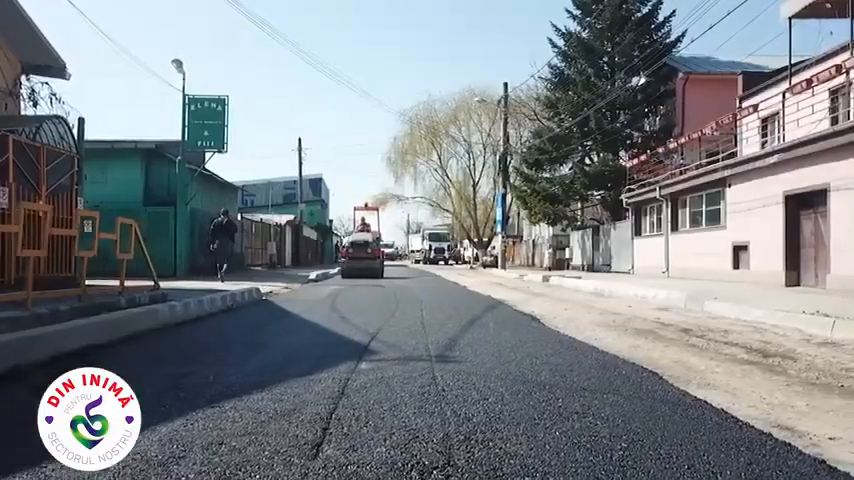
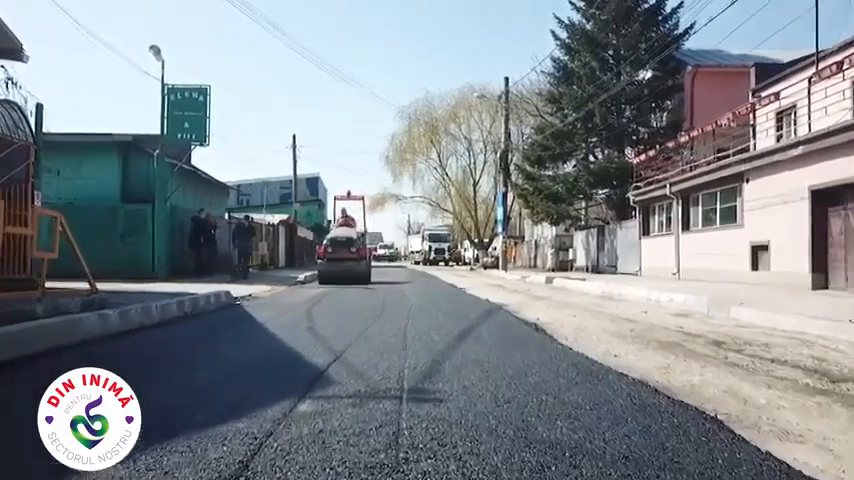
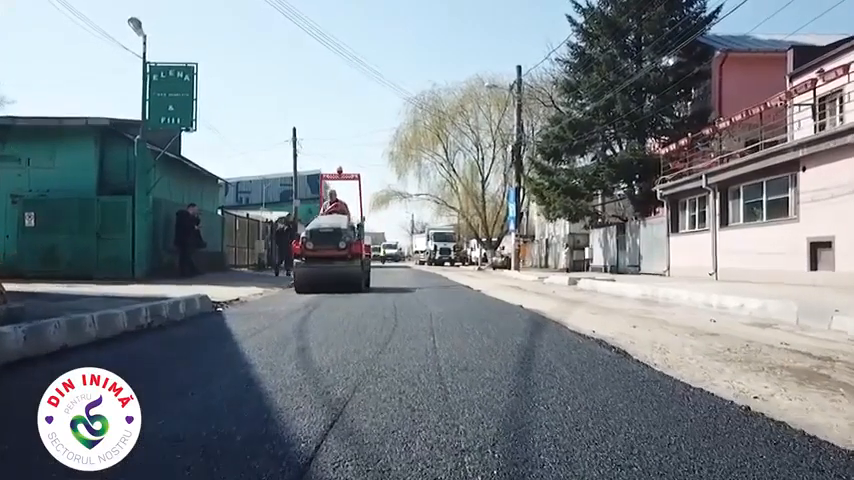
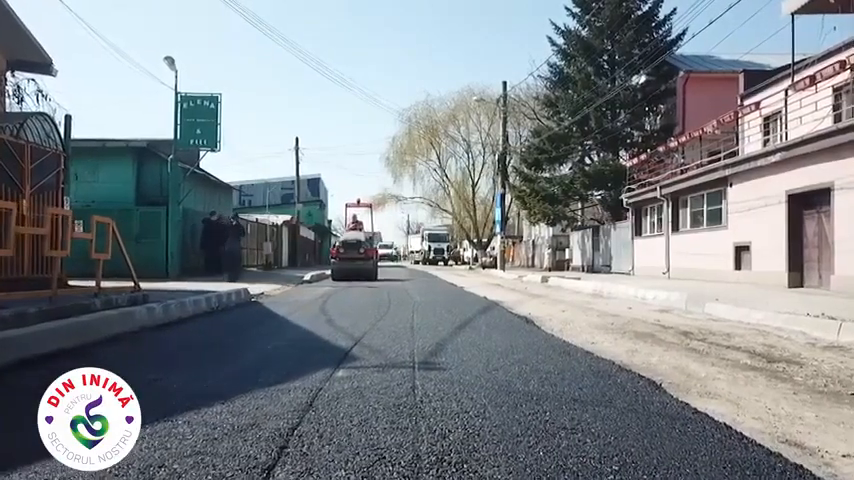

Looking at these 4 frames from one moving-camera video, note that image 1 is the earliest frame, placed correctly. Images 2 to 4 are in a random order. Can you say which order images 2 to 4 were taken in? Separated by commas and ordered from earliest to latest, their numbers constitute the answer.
4, 2, 3
